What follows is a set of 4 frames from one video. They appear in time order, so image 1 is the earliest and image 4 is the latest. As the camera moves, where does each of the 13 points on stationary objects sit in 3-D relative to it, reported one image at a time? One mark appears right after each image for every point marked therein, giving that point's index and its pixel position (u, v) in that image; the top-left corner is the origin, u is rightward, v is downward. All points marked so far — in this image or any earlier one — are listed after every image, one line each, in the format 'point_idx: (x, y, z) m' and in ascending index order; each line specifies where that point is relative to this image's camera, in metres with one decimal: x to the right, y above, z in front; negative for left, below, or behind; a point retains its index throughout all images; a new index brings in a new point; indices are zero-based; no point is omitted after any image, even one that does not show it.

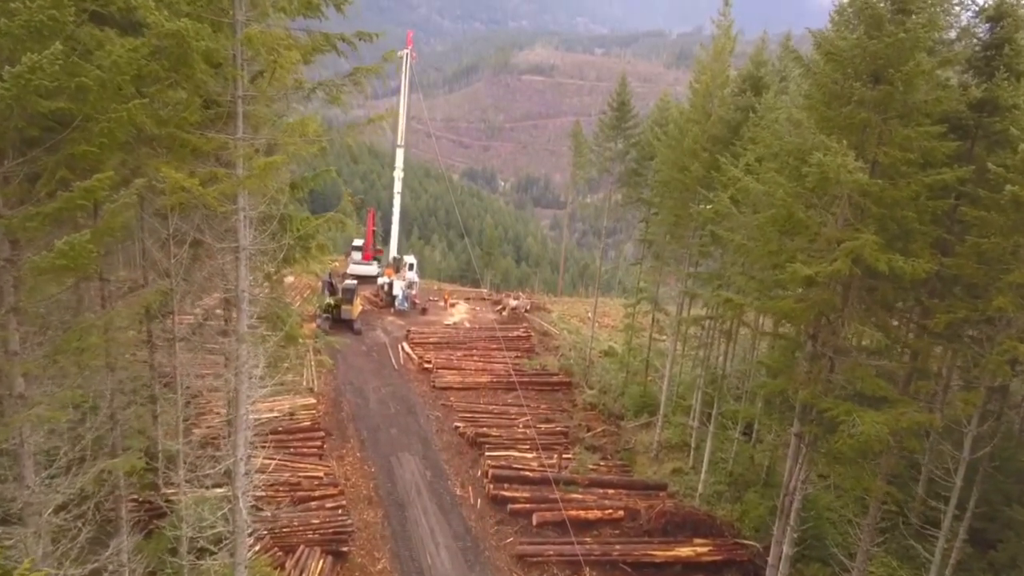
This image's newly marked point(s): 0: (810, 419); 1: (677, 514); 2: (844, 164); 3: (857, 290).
0: (+5.2, -2.3, +11.9) m
1: (+4.2, -5.7, +17.5) m
2: (+4.8, +1.8, +9.9) m
3: (+5.6, 0.0, +11.1) m
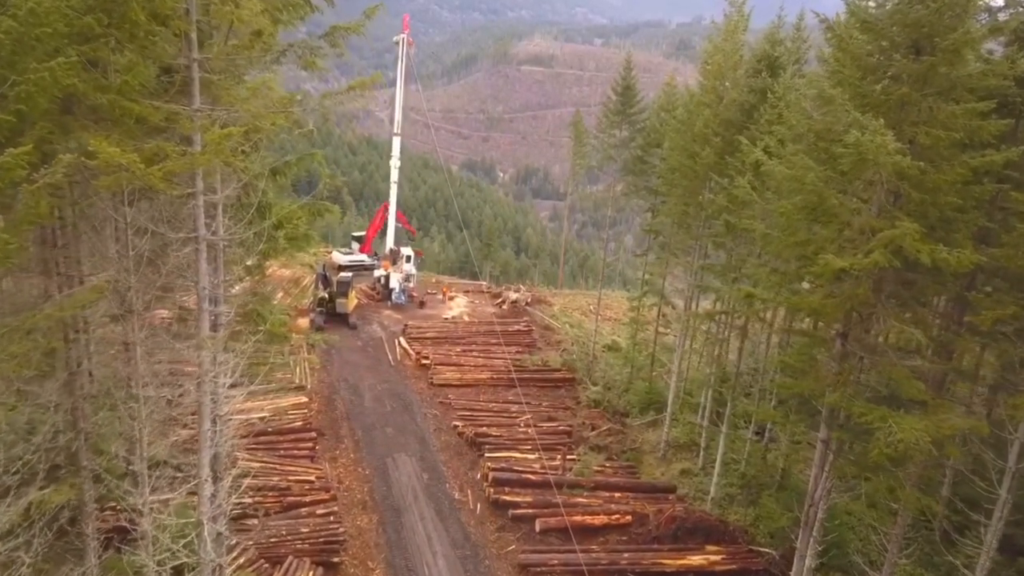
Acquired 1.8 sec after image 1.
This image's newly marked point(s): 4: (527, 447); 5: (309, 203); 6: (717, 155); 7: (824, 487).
0: (+5.2, -2.2, +11.0) m
1: (+4.2, -5.5, +16.6) m
2: (+4.8, +1.9, +9.0) m
3: (+5.6, +0.1, +10.1) m
4: (+0.5, -4.5, +19.9) m
5: (-3.1, +1.3, +10.7) m
6: (+5.2, +3.4, +17.8) m
7: (+5.1, -3.3, +11.3) m
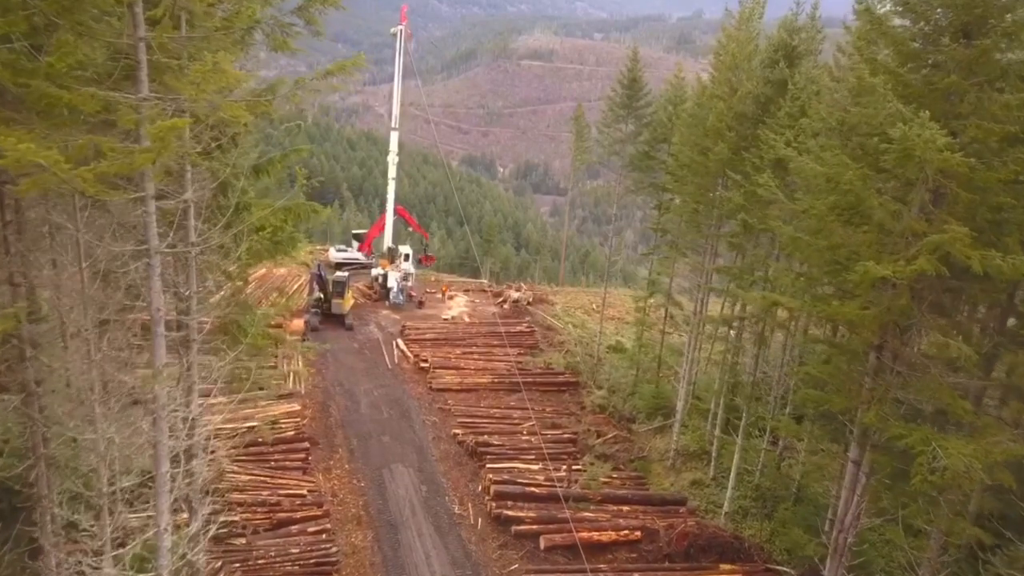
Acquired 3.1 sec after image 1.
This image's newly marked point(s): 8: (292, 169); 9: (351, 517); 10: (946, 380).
0: (+5.3, -2.3, +10.1) m
1: (+4.3, -5.6, +15.8) m
2: (+4.8, +1.7, +8.0) m
3: (+5.7, -0.1, +9.2) m
4: (+0.5, -4.6, +19.0) m
5: (-3.1, +1.2, +9.7) m
6: (+5.3, +3.3, +16.8) m
7: (+5.1, -3.4, +10.4) m
8: (-3.7, +2.0, +11.7) m
9: (-3.7, -5.3, +16.1) m
10: (+5.8, -1.2, +9.4) m
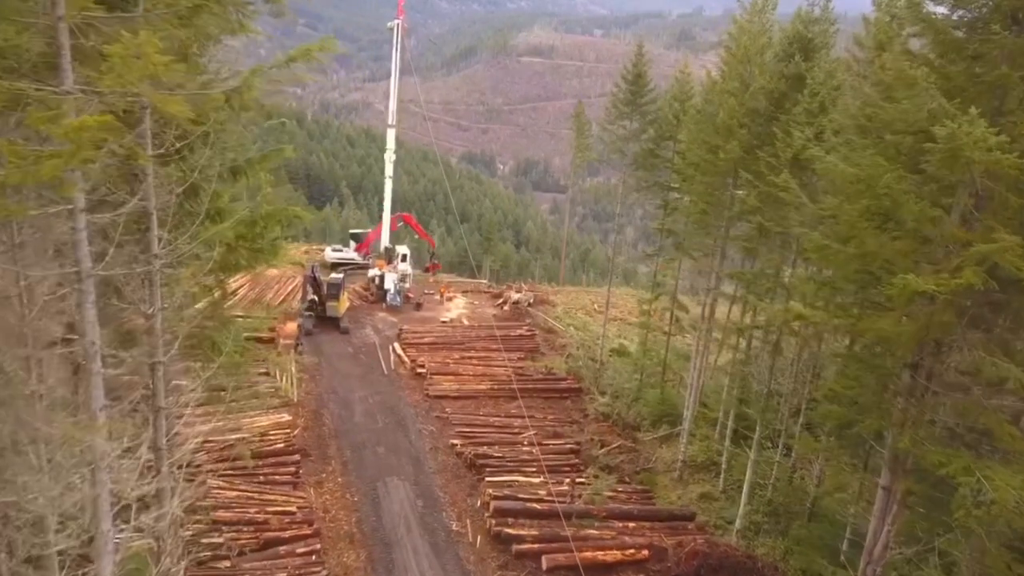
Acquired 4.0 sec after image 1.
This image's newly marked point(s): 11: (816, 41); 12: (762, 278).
0: (+5.3, -2.4, +9.3) m
1: (+4.3, -5.7, +14.9) m
2: (+4.9, +1.6, +7.2) m
3: (+5.7, -0.2, +8.4) m
4: (+0.5, -4.7, +18.2) m
5: (-3.1, +1.0, +8.9) m
6: (+5.3, +3.2, +16.0) m
7: (+5.2, -3.5, +9.6) m
8: (-3.7, +1.8, +10.8) m
9: (-3.7, -5.4, +15.3) m
10: (+5.8, -1.4, +8.5) m
11: (+6.7, +5.5, +15.4) m
12: (+5.0, +0.2, +14.0) m
